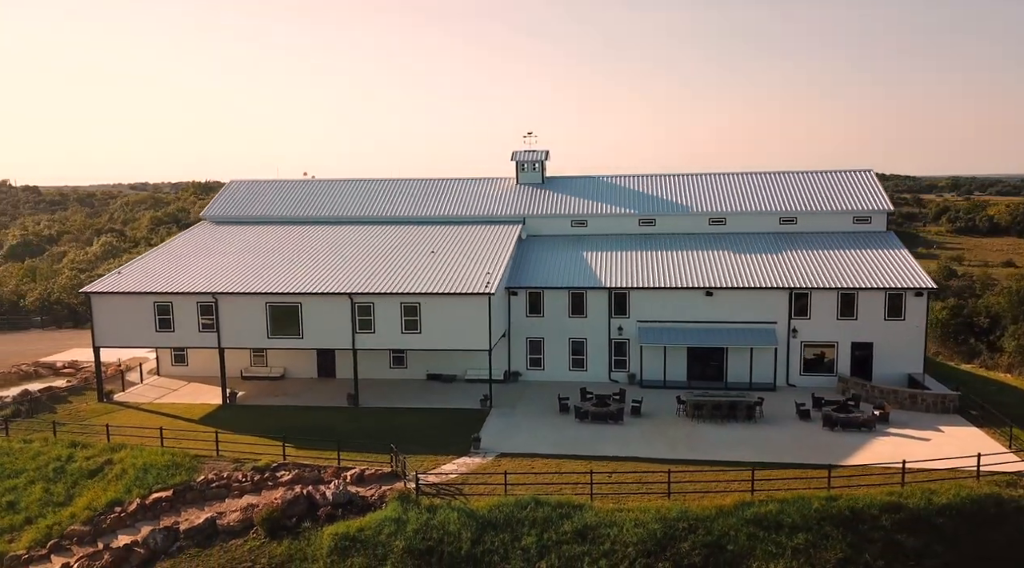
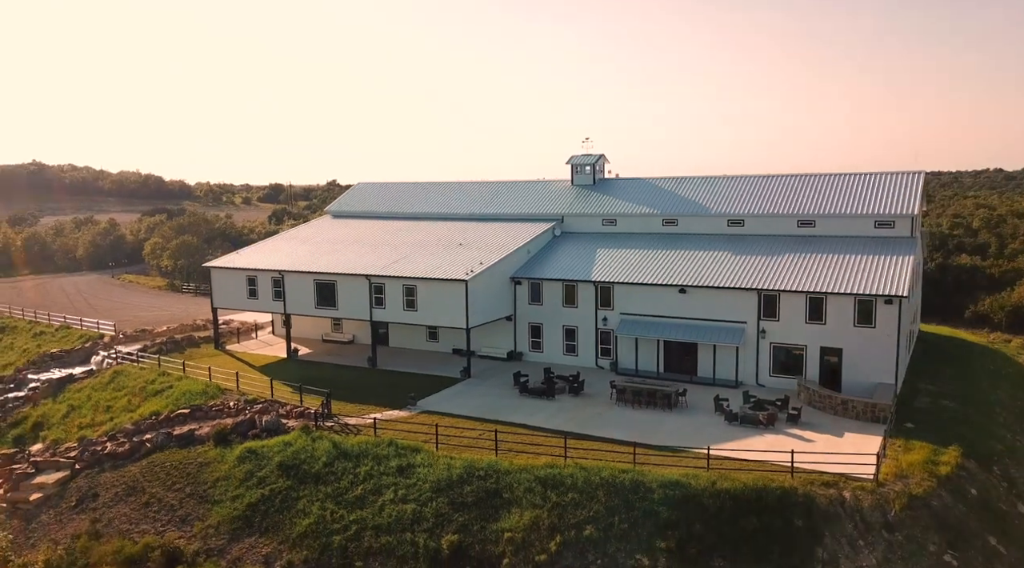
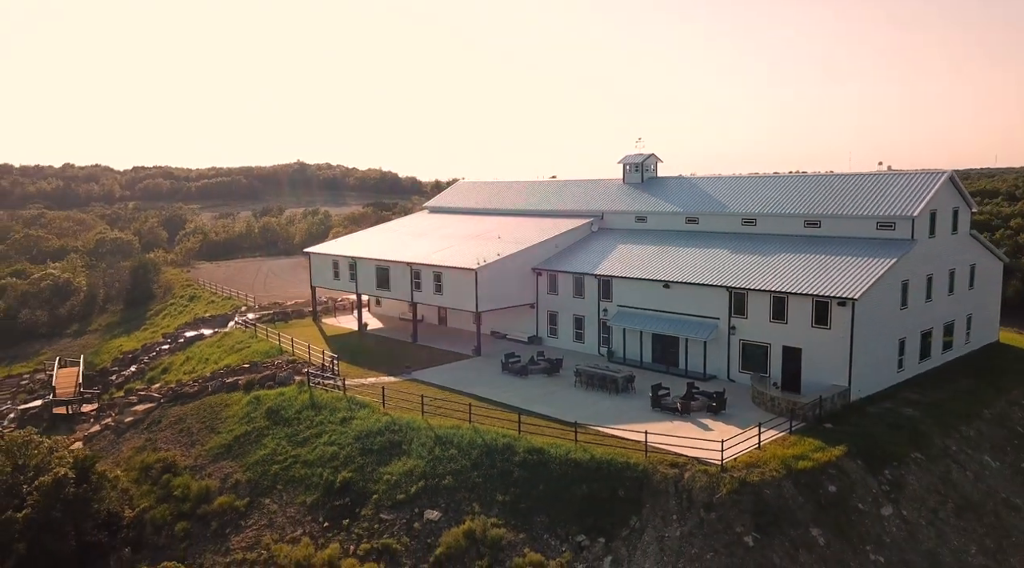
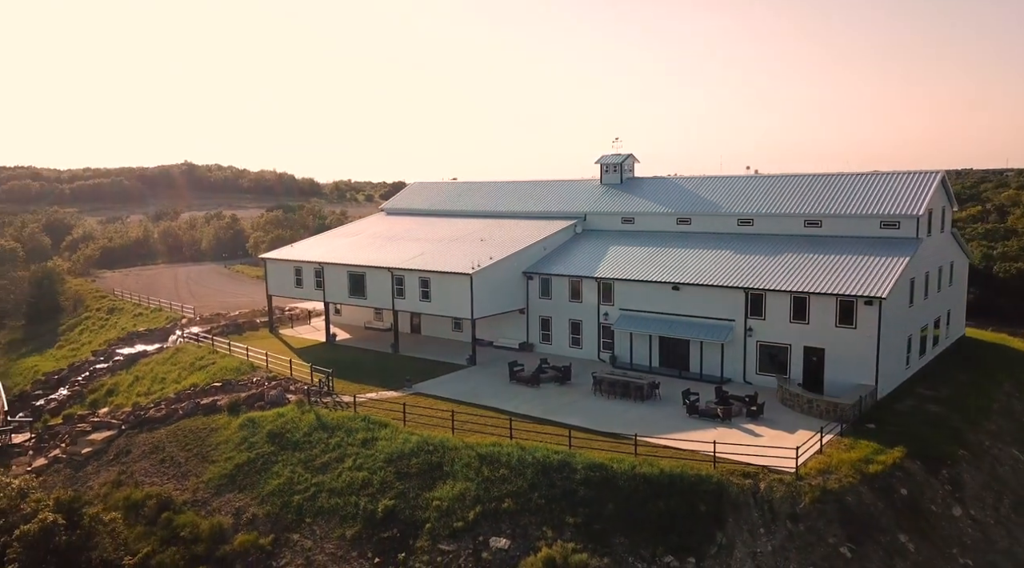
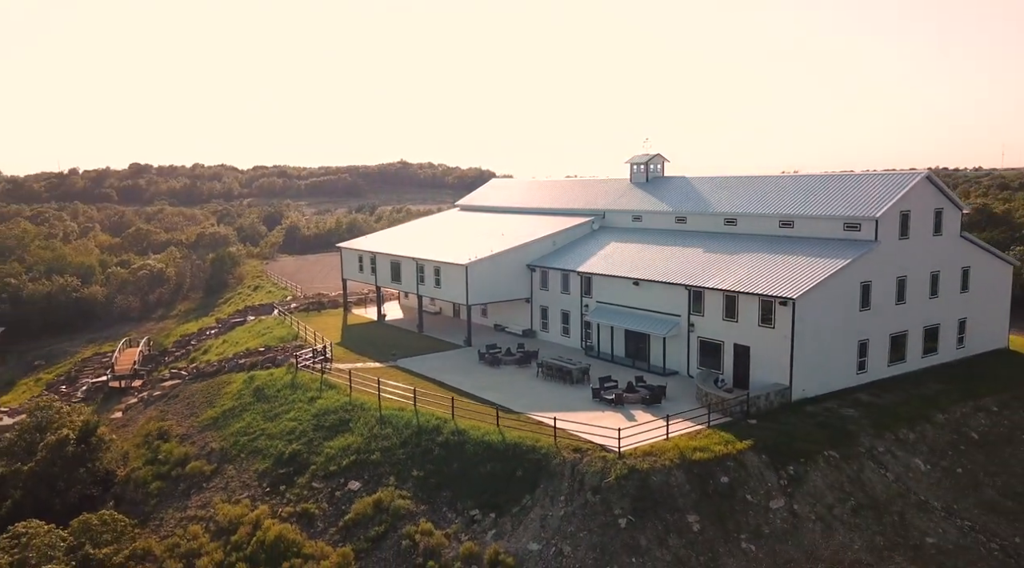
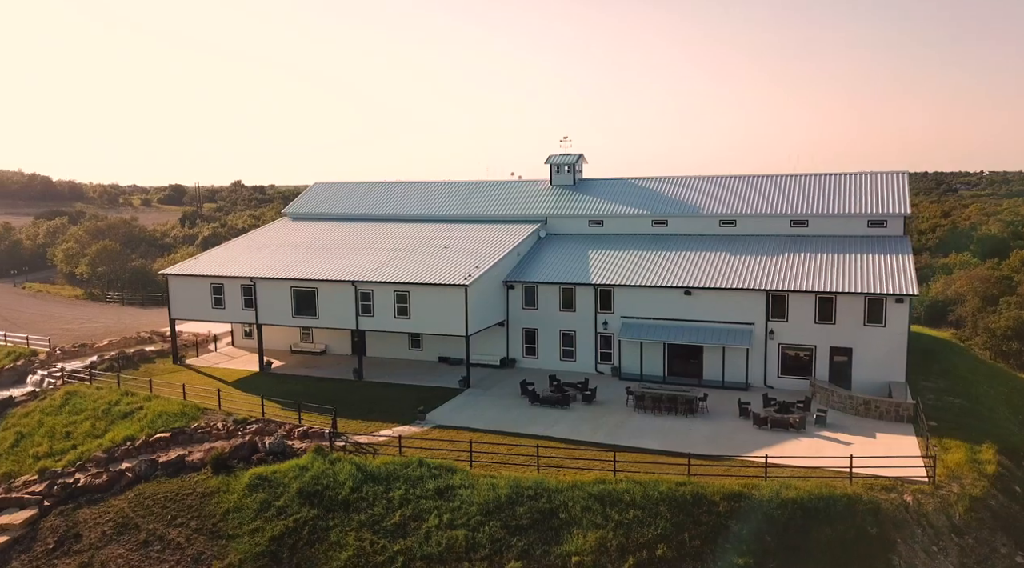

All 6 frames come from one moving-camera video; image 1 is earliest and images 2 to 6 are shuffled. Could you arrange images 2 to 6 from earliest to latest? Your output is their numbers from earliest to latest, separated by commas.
6, 2, 4, 3, 5
